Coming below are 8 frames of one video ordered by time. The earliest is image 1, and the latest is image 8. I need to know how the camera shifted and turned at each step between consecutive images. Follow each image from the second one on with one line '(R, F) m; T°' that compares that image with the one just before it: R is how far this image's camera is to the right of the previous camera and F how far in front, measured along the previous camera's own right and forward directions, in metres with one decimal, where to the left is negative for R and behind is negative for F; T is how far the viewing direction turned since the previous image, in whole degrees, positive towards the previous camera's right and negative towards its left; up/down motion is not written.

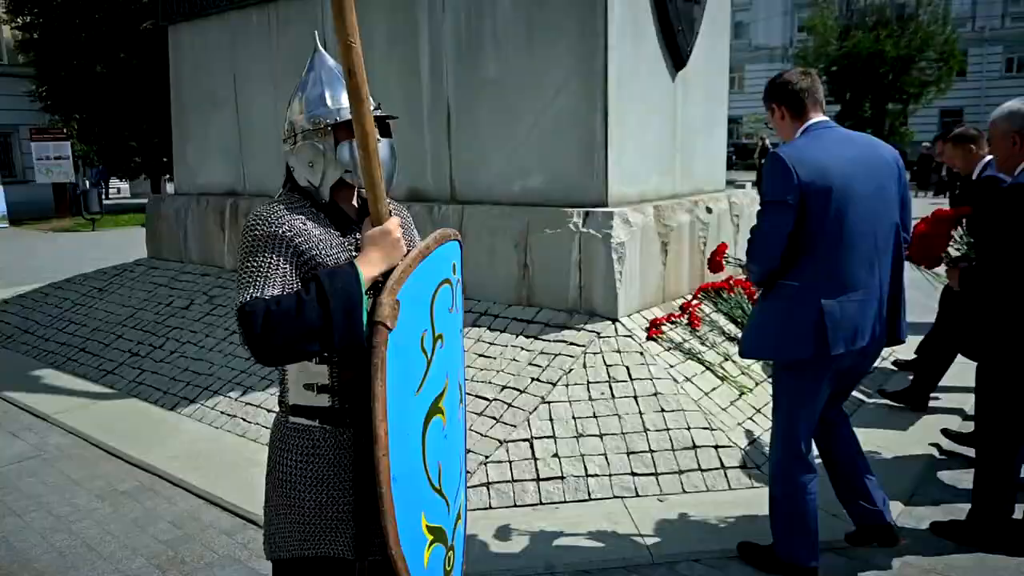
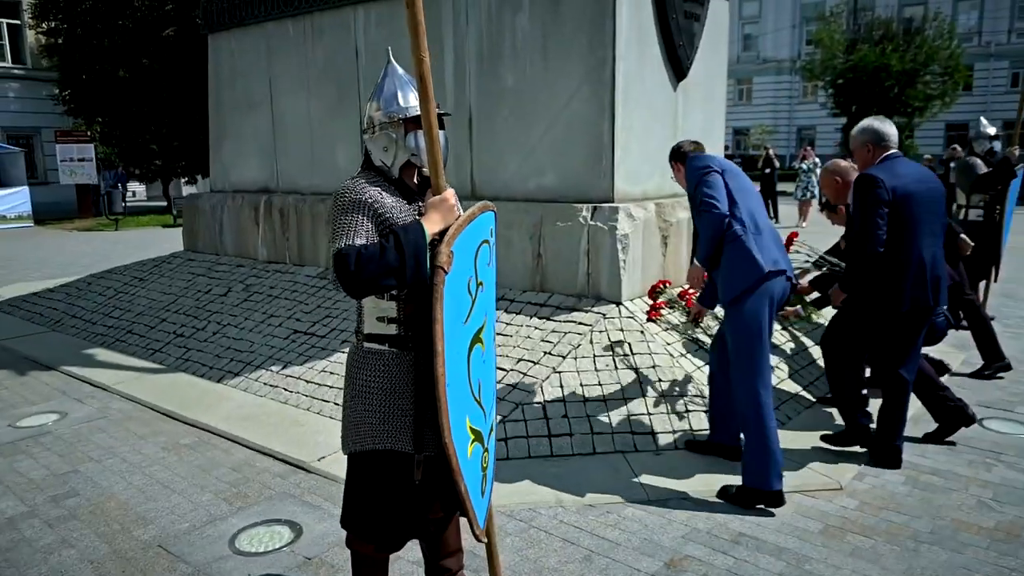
(-0.1, -0.6) m; 0°
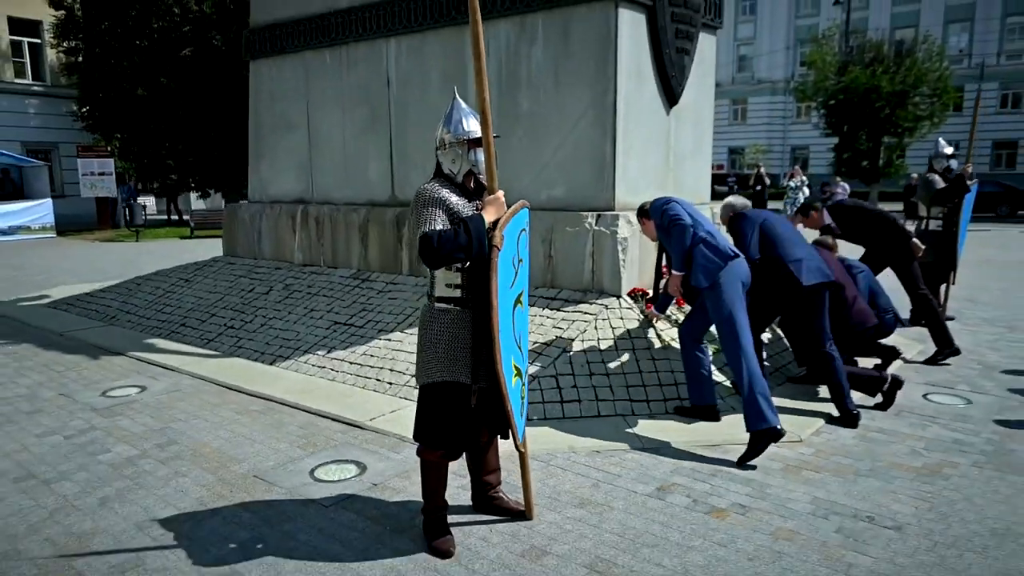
(-0.2, -0.9) m; 0°
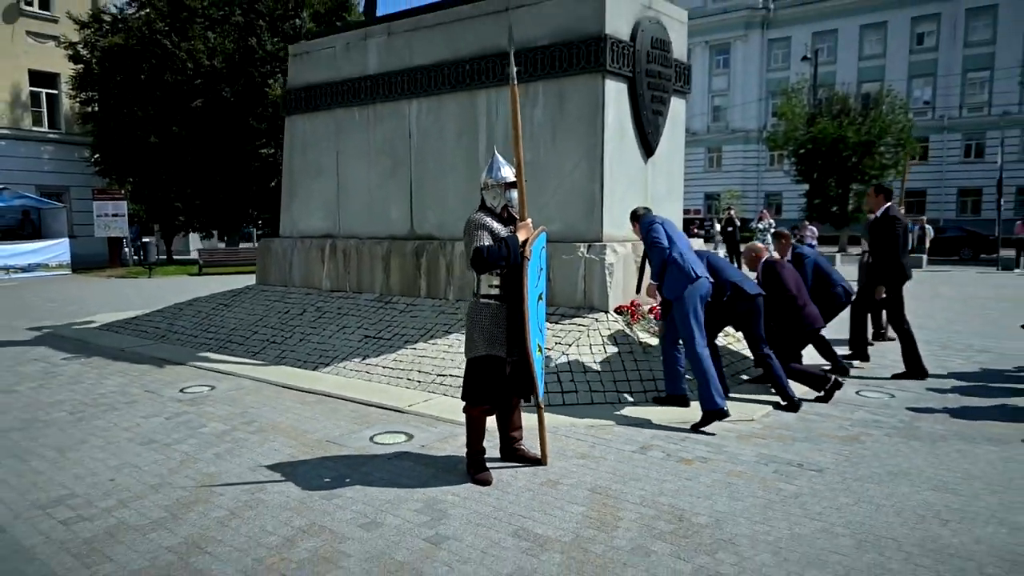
(-0.3, -1.3) m; +1°
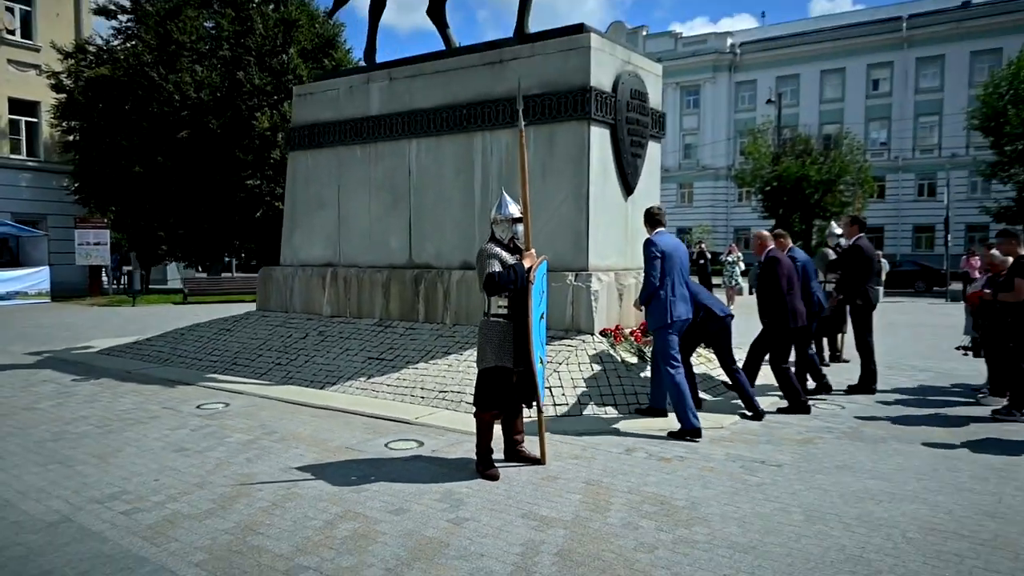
(-0.3, -0.7) m; +2°
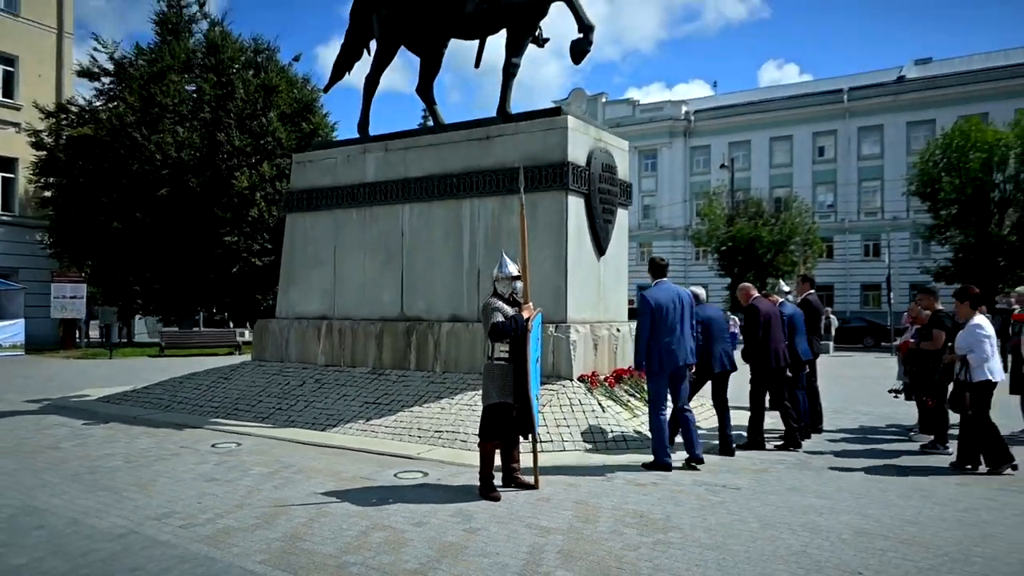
(-0.3, -1.0) m; +3°
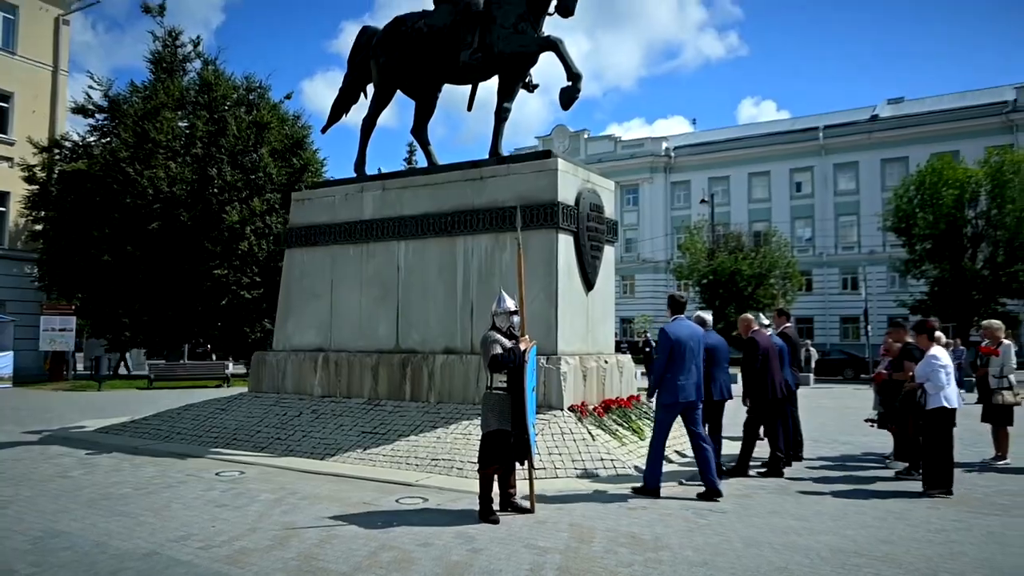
(-0.1, -0.5) m; +1°
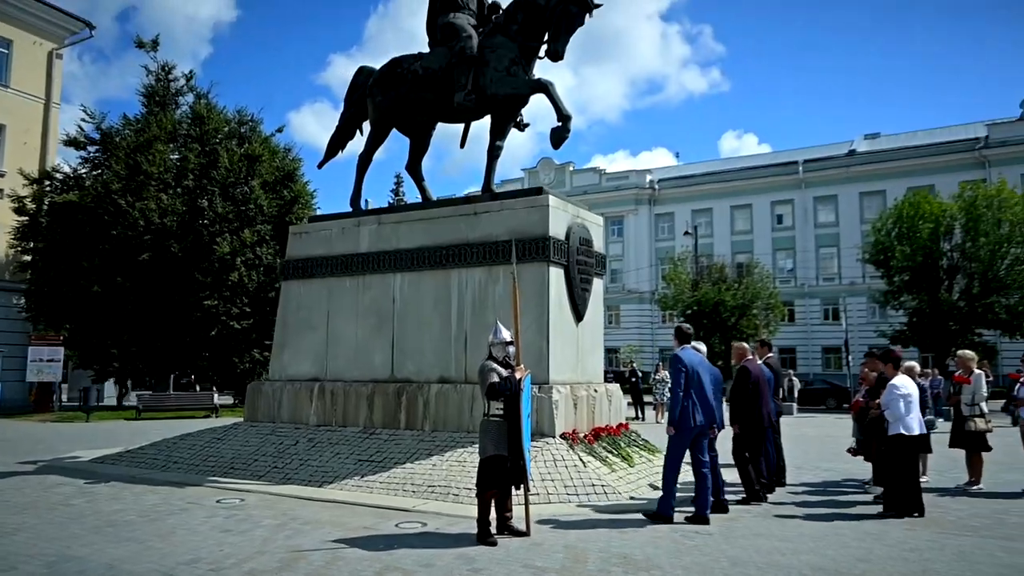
(-0.1, -0.4) m; +1°
